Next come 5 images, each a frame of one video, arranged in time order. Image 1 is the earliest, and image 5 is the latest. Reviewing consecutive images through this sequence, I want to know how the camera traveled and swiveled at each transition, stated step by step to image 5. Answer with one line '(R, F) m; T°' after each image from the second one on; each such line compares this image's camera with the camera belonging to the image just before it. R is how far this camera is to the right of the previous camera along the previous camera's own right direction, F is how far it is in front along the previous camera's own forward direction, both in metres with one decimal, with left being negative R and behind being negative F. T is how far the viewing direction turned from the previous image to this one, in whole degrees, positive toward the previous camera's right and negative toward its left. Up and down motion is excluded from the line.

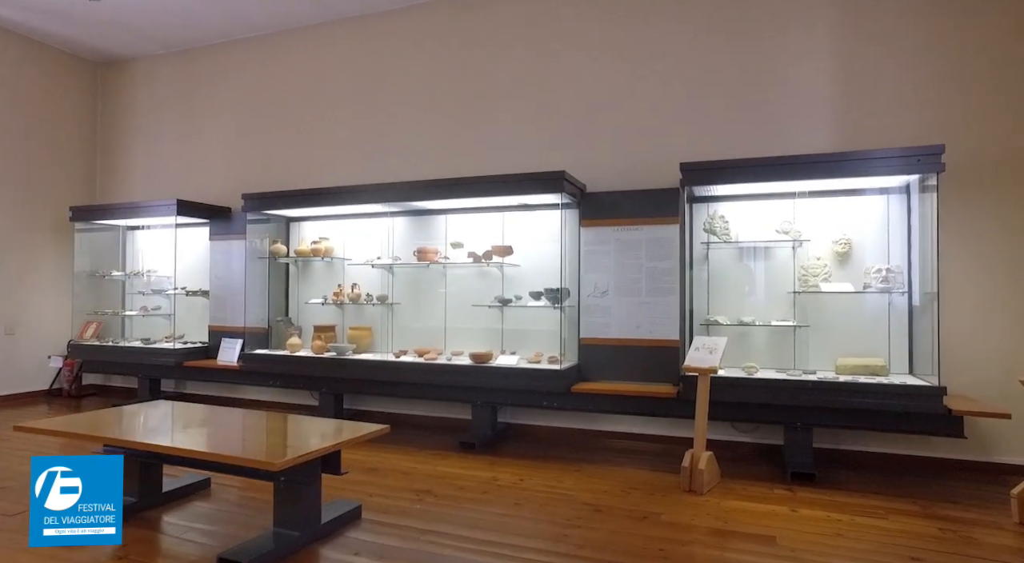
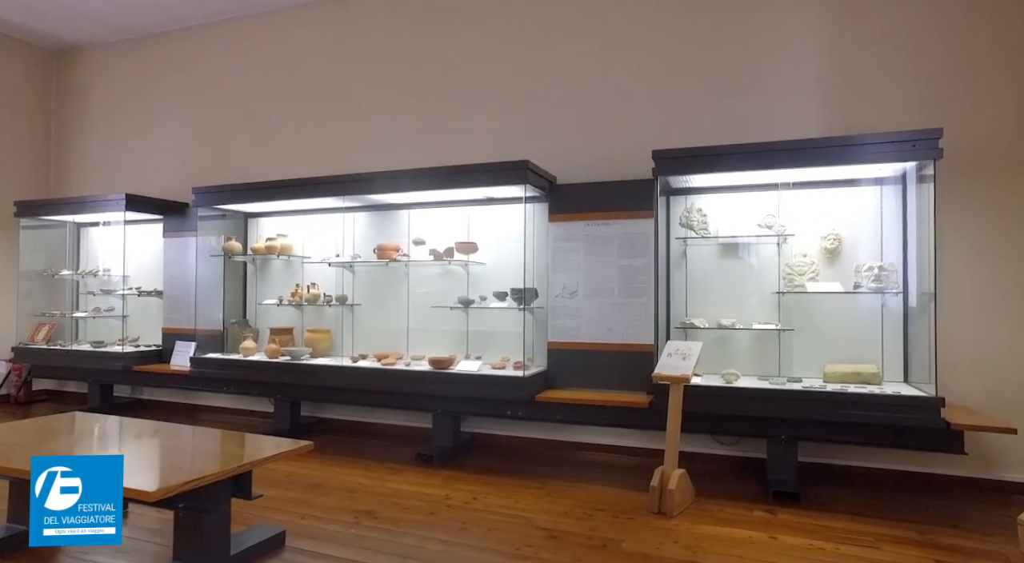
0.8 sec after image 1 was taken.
(+0.3, +0.3) m; 0°
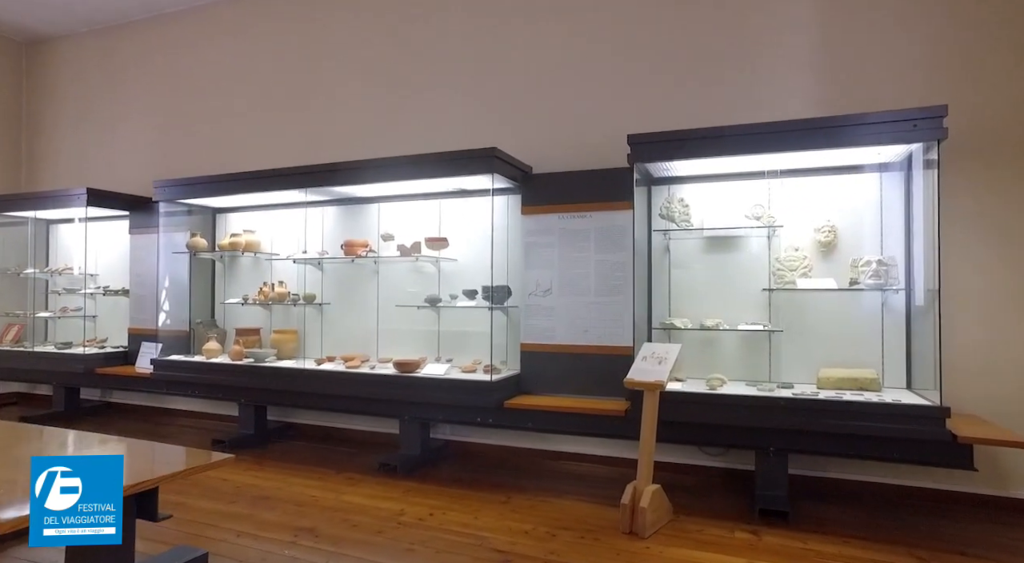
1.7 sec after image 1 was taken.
(+0.3, +0.3) m; -1°
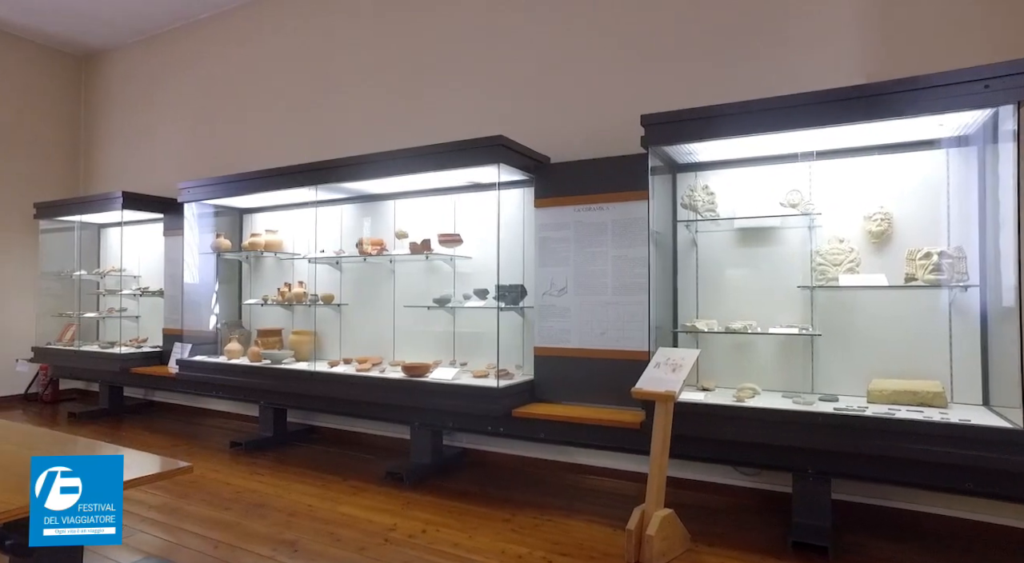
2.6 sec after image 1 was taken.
(+0.4, +0.3) m; -7°
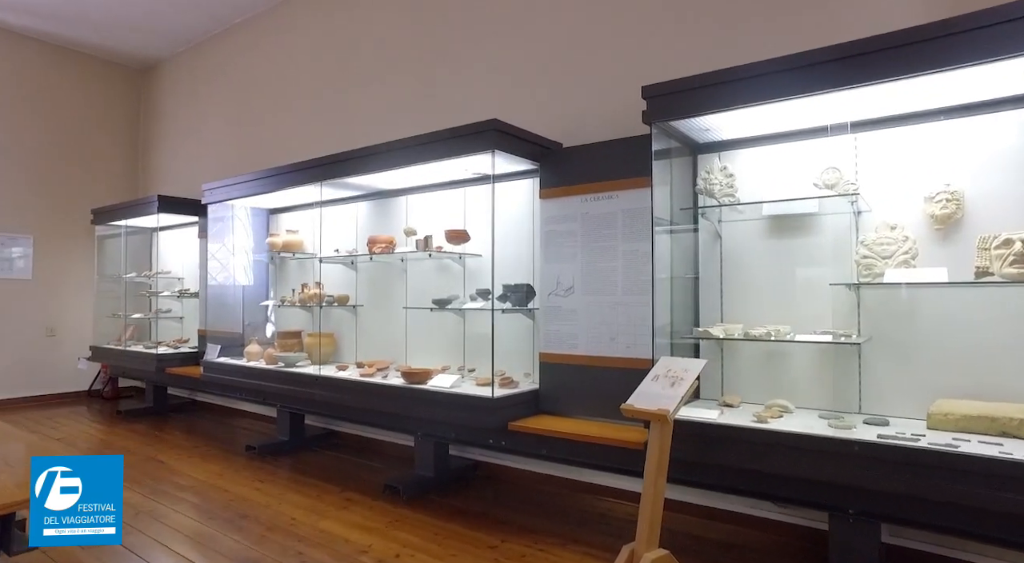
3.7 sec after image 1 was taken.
(+0.5, +0.4) m; -8°
